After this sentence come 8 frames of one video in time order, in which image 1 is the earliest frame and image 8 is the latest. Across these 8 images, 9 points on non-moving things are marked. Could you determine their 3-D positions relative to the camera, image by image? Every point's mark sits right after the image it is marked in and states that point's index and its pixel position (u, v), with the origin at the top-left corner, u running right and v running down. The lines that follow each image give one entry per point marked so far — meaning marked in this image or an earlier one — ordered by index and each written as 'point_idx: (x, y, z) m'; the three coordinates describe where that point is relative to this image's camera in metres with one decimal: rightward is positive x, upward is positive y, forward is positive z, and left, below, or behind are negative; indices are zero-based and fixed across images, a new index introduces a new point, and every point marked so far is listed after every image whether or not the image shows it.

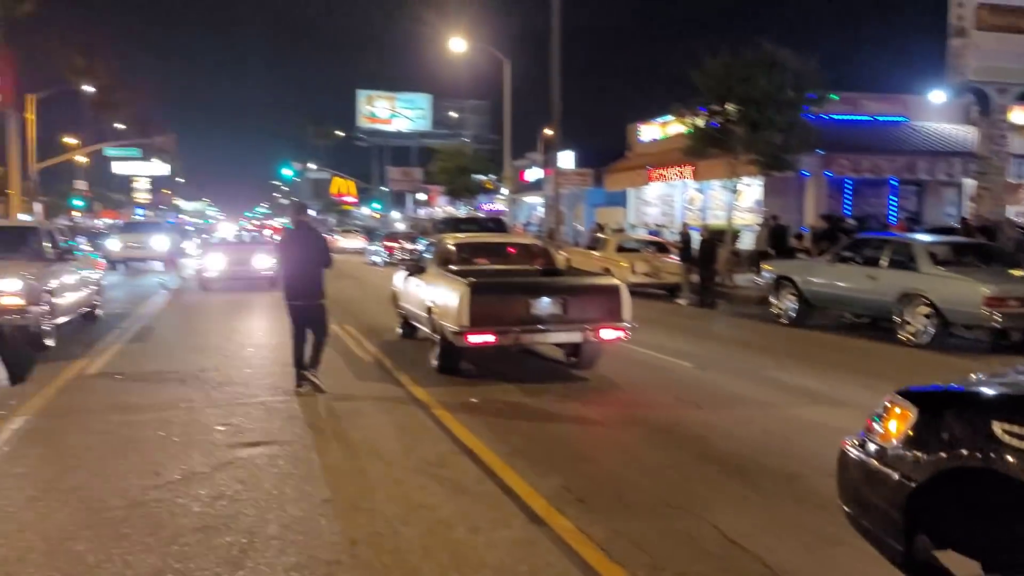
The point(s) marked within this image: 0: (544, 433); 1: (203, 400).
0: (+0.3, -1.3, +7.8) m
1: (-3.2, -1.2, +8.9) m
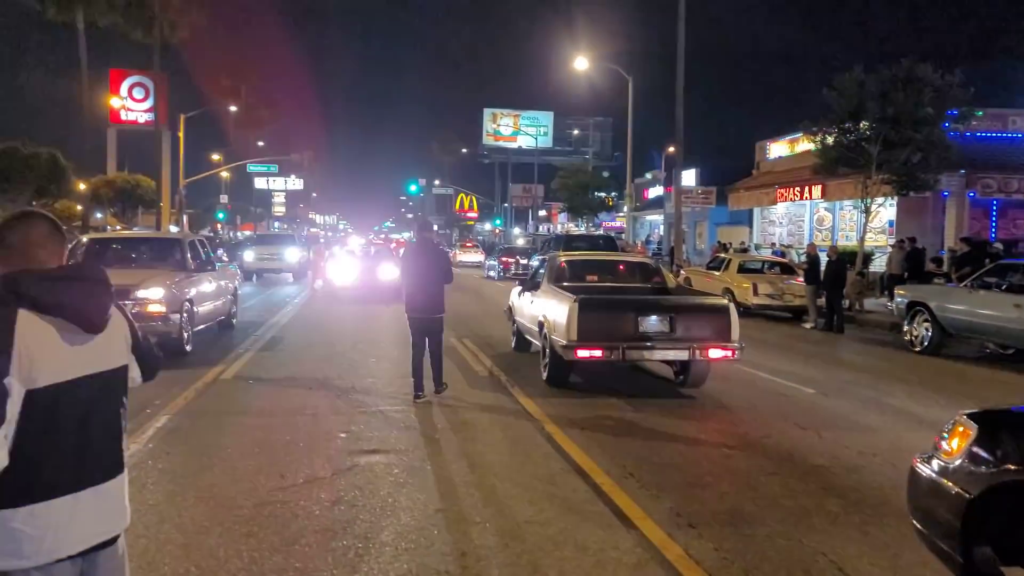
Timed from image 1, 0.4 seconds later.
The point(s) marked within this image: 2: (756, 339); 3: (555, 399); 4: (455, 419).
0: (+1.3, -1.5, +7.7) m
1: (-2.0, -1.3, +9.3) m
2: (+5.3, -1.1, +18.5) m
3: (+0.5, -1.3, +11.0) m
4: (-0.6, -1.3, +8.9) m
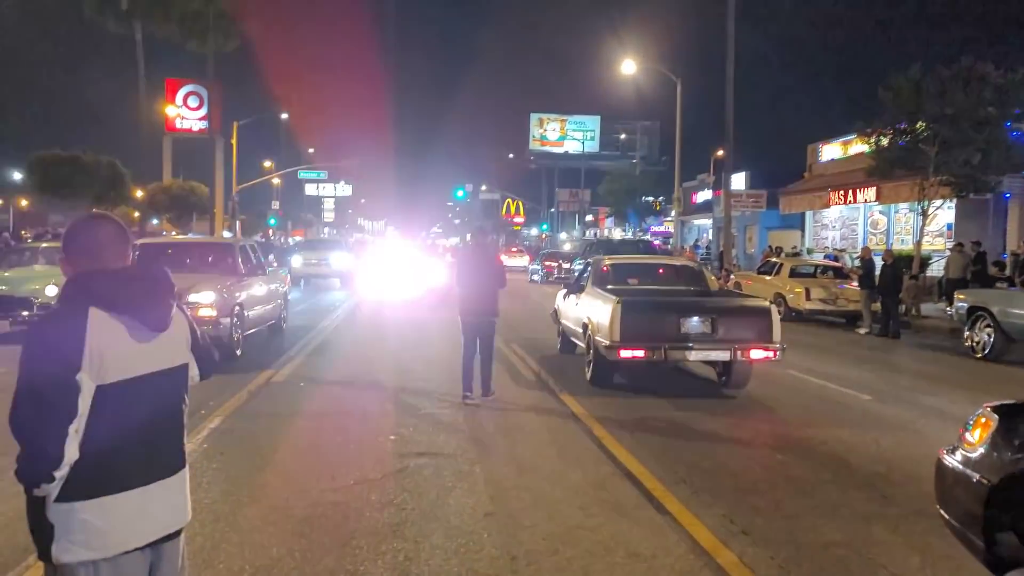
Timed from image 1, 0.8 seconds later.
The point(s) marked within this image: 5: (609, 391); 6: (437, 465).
0: (+1.7, -1.5, +7.6) m
1: (-1.5, -1.3, +9.4) m
2: (+6.3, -1.2, +18.1) m
3: (+1.2, -1.3, +10.9) m
4: (-0.1, -1.4, +8.9) m
5: (+1.3, -1.3, +11.7) m
6: (-0.6, -1.5, +7.0) m
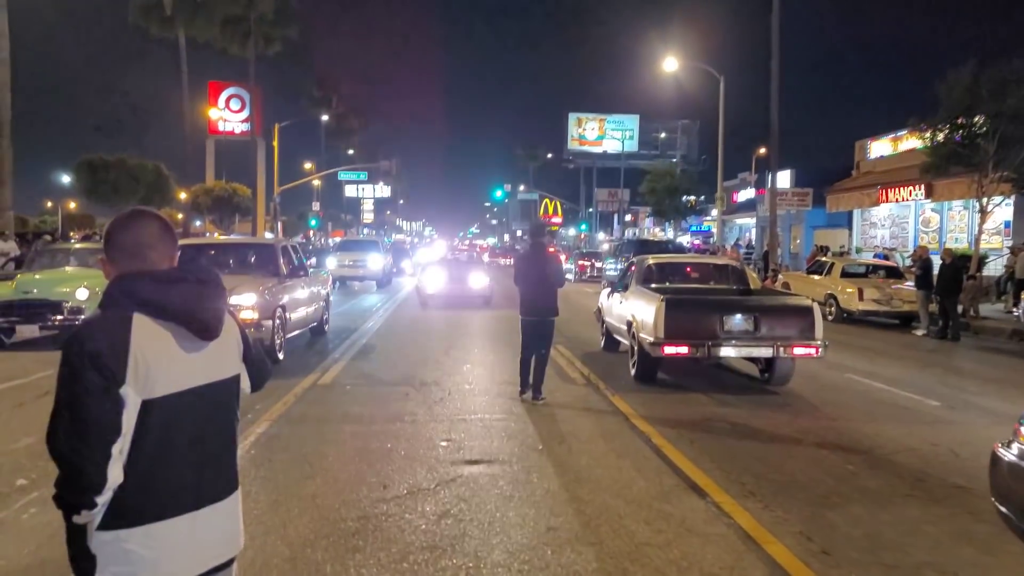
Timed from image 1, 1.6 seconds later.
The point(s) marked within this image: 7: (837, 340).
0: (+2.2, -1.5, +7.2) m
1: (-0.9, -1.4, +9.1) m
2: (+7.2, -1.2, +17.5) m
3: (+1.8, -1.3, +10.5) m
4: (+0.5, -1.4, +8.6) m
5: (+2.0, -1.3, +11.3) m
6: (-0.2, -1.5, +6.7) m
7: (+7.2, -1.1, +18.8) m
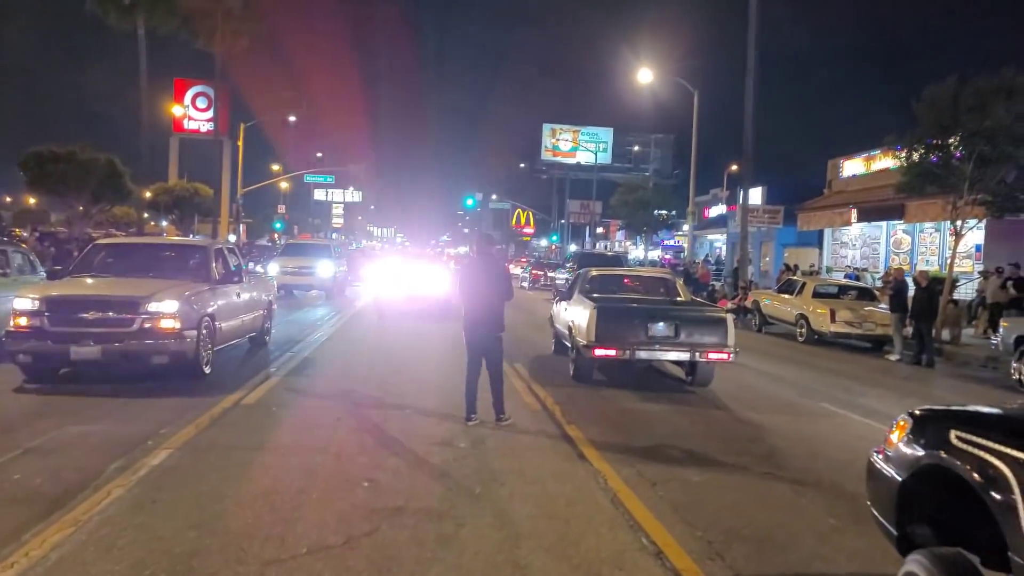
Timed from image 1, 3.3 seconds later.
0: (+1.7, -1.7, +6.2) m
1: (-1.5, -1.5, +8.0) m
2: (+6.4, -1.6, +16.7) m
3: (+1.2, -1.5, +9.5) m
4: (-0.1, -1.5, +7.5) m
5: (+1.3, -1.5, +10.3) m
6: (-0.6, -1.6, +5.7) m
7: (+6.3, -1.6, +18.0) m
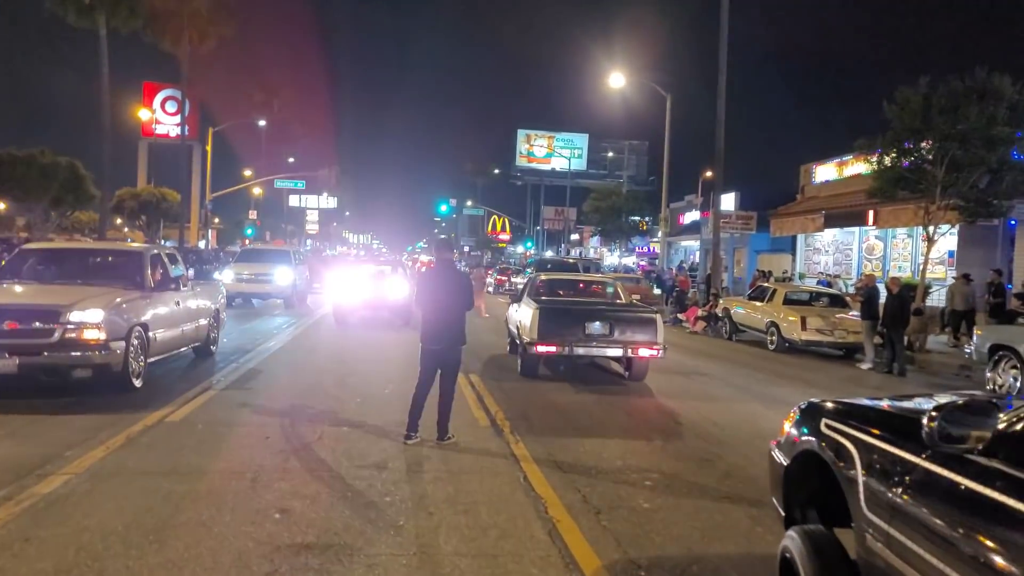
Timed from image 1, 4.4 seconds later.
0: (+1.2, -1.8, +5.6) m
1: (-2.0, -1.5, +7.3) m
2: (+5.6, -1.8, +16.2) m
3: (+0.6, -1.6, +8.9) m
4: (-0.6, -1.6, +6.8) m
5: (+0.7, -1.6, +9.7) m
6: (-1.1, -1.6, +5.0) m
7: (+5.5, -1.7, +17.5) m
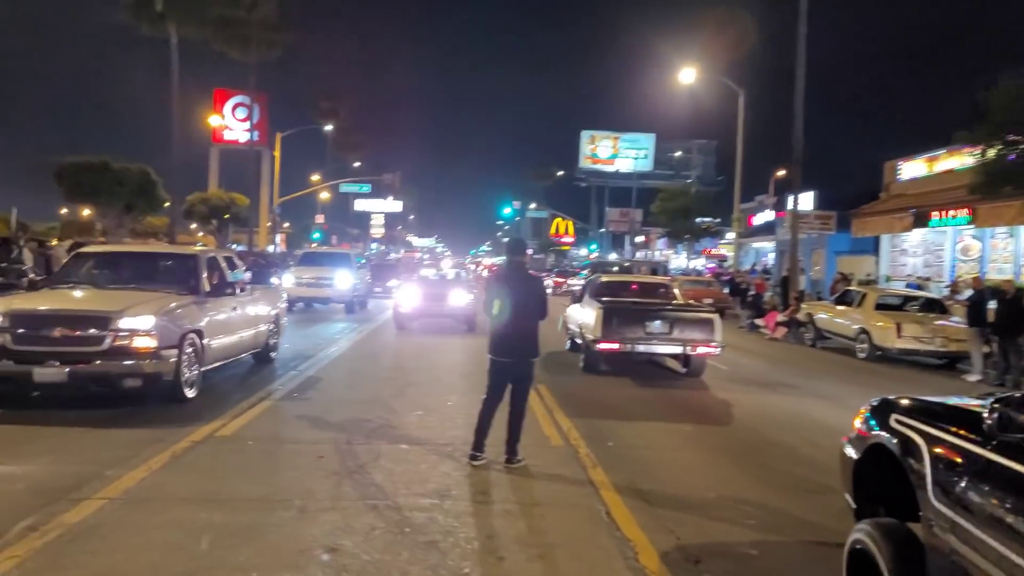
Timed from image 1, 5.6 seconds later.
0: (+1.7, -1.8, +4.6) m
1: (-1.4, -1.6, +6.6) m
2: (+6.9, -1.8, +14.8) m
3: (+1.3, -1.7, +7.9) m
4: (0.0, -1.7, +6.0) m
5: (+1.5, -1.7, +8.7) m
6: (-0.7, -1.7, +4.2) m
7: (+6.8, -1.8, +16.1) m
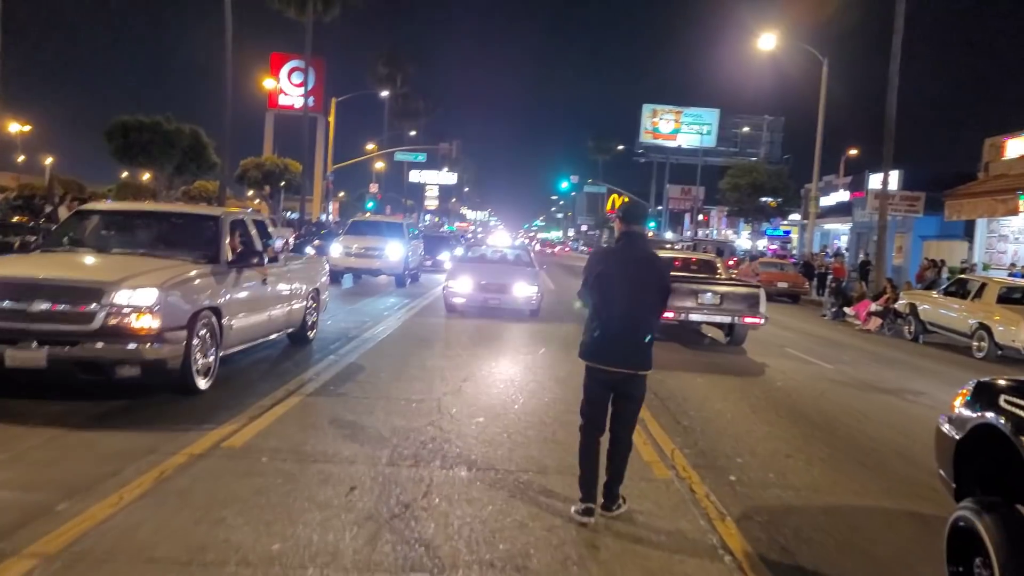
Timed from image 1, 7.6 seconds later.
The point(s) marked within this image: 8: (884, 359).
0: (+2.1, -1.8, +2.4) m
1: (-0.8, -1.5, +4.6) m
2: (+7.9, -1.7, +12.4) m
3: (+2.0, -1.6, +5.8) m
4: (+0.5, -1.6, +3.9) m
5: (+2.2, -1.6, +6.6) m
6: (-0.3, -1.6, +2.2) m
7: (+7.9, -1.6, +13.7) m
8: (+7.3, -1.4, +16.6) m
